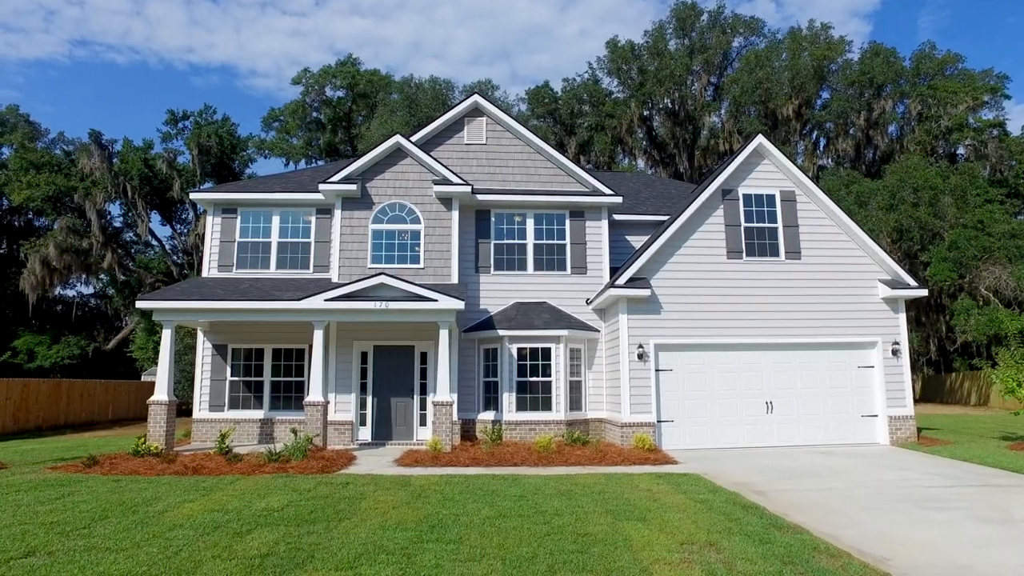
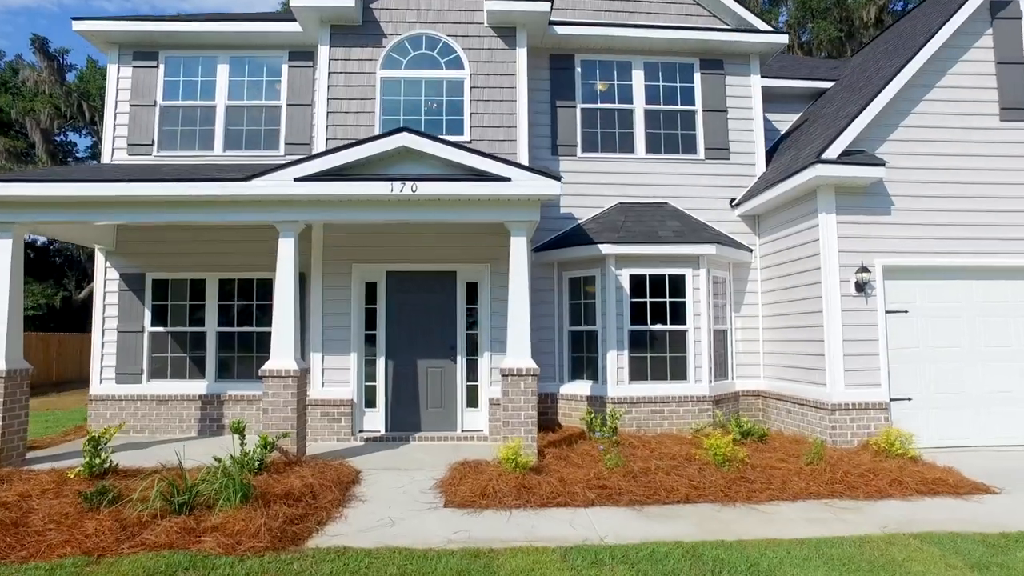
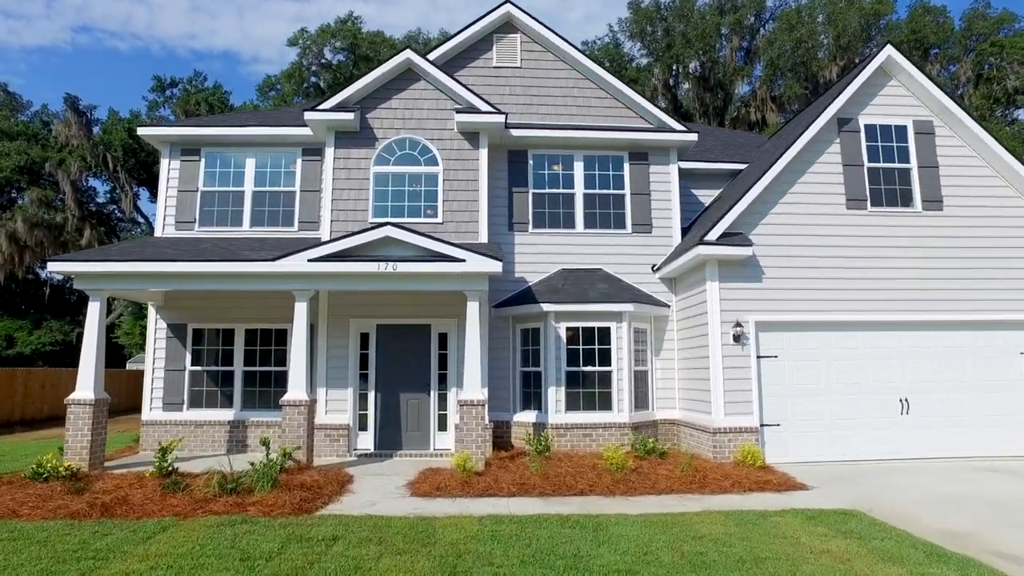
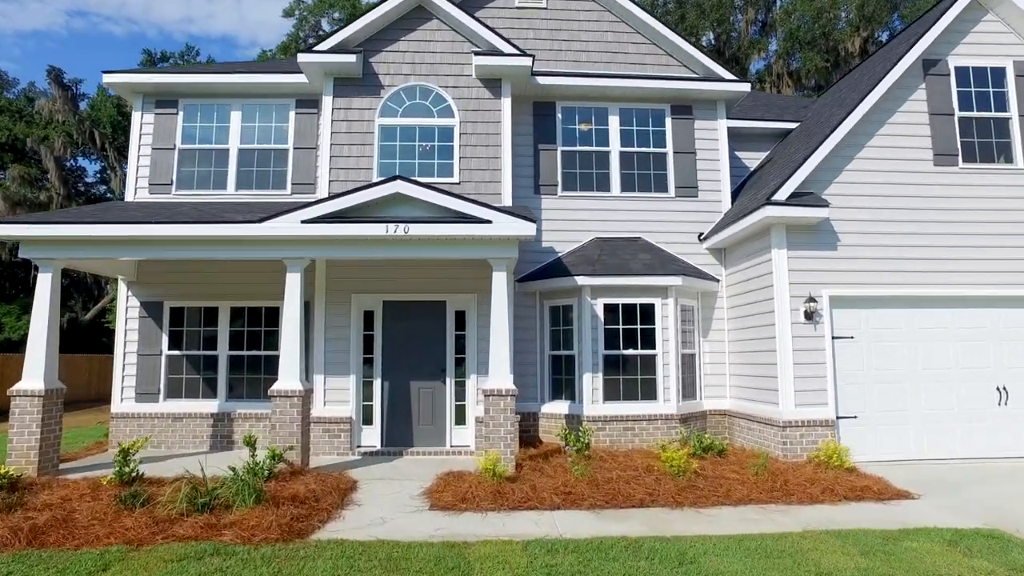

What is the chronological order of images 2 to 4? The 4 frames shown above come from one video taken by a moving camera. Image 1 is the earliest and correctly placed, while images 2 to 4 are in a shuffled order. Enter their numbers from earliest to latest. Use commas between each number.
3, 4, 2
